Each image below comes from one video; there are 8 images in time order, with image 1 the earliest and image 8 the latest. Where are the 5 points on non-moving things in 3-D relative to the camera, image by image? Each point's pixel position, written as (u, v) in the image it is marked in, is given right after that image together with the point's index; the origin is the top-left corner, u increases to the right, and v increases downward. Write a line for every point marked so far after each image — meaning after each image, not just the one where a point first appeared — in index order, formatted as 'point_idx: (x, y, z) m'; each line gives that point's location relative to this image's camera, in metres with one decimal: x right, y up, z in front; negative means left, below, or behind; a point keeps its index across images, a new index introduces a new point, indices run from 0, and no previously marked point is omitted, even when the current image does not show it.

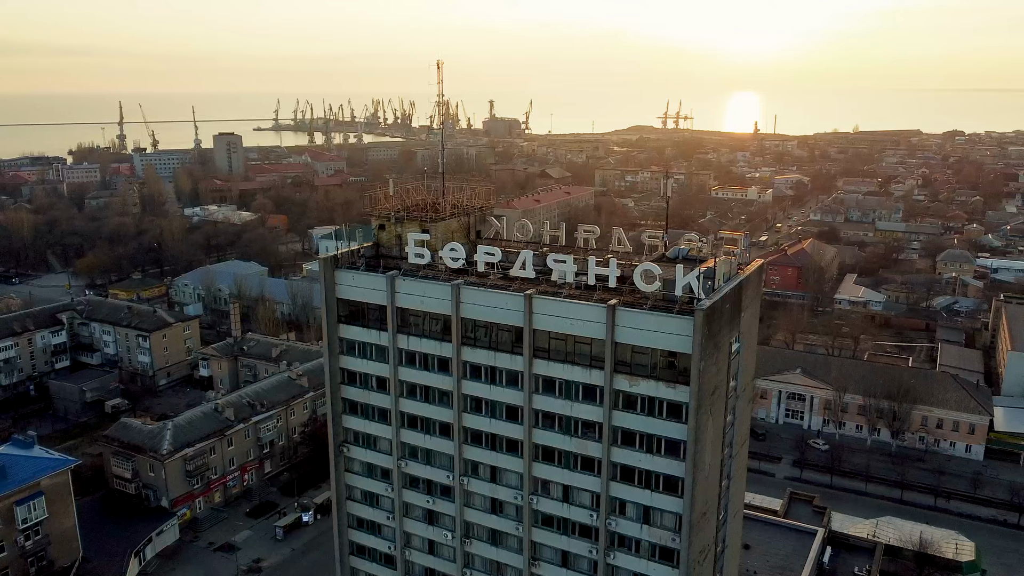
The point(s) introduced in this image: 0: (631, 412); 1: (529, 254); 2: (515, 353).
0: (+2.7, -2.8, +18.5) m
1: (+0.5, +0.8, +19.7) m
2: (+0.1, -1.6, +19.8) m
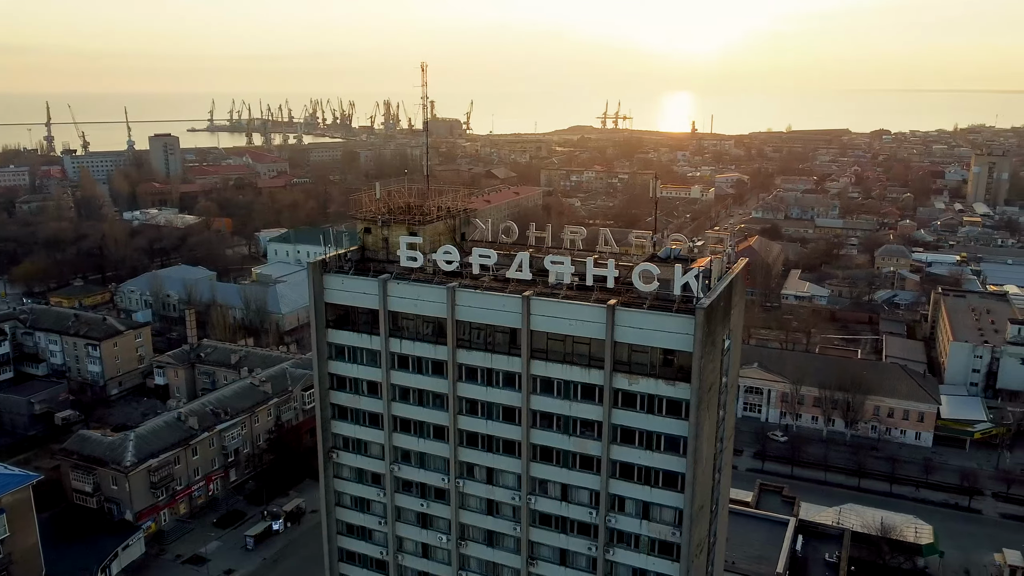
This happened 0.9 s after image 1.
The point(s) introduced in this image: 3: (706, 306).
0: (+2.7, -2.8, +18.8) m
1: (+0.4, +0.8, +19.9) m
2: (0.0, -1.6, +19.9) m
3: (+4.1, -0.4, +17.5) m
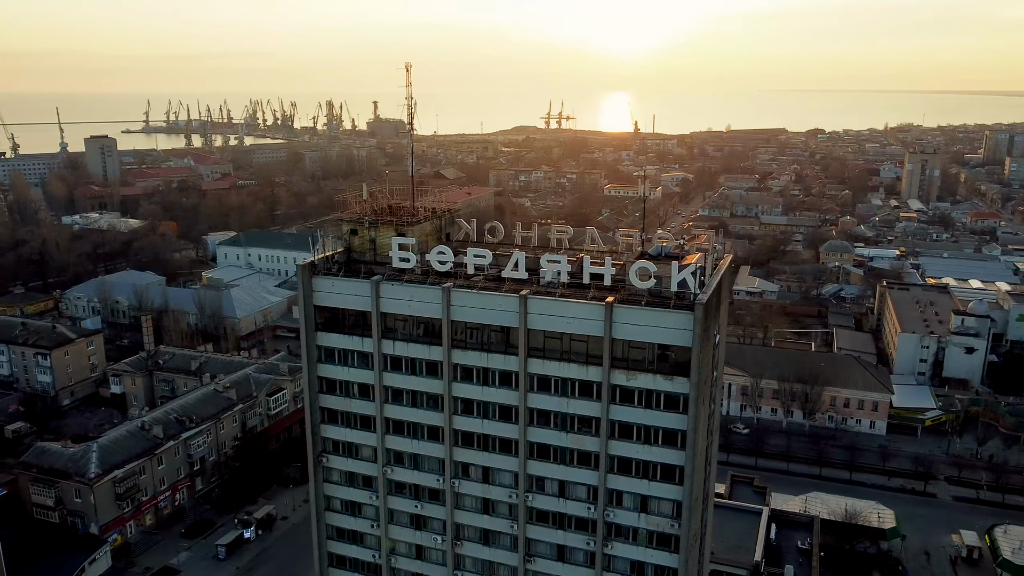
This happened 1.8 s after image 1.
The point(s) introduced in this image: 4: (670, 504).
0: (+2.7, -2.7, +19.1) m
1: (+0.3, +0.8, +20.0) m
2: (-0.1, -1.6, +20.0) m
3: (+4.1, -0.3, +17.9) m
4: (+3.7, -5.0, +19.4) m
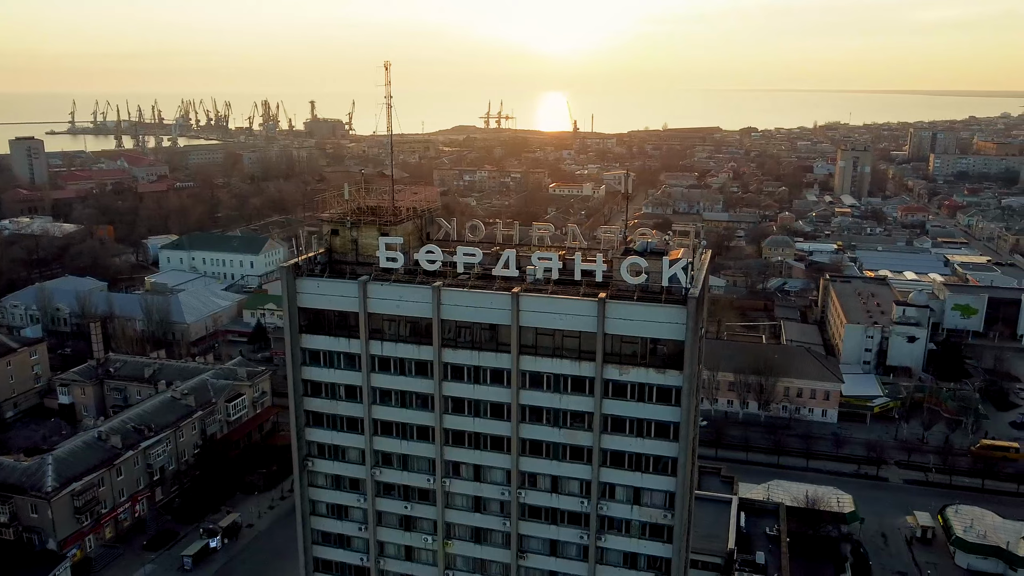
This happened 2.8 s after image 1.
0: (+2.5, -2.6, +19.4) m
1: (0.0, +0.8, +20.1) m
2: (-0.3, -1.5, +20.1) m
3: (+4.1, -0.2, +18.3) m
4: (+3.6, -4.9, +19.7) m
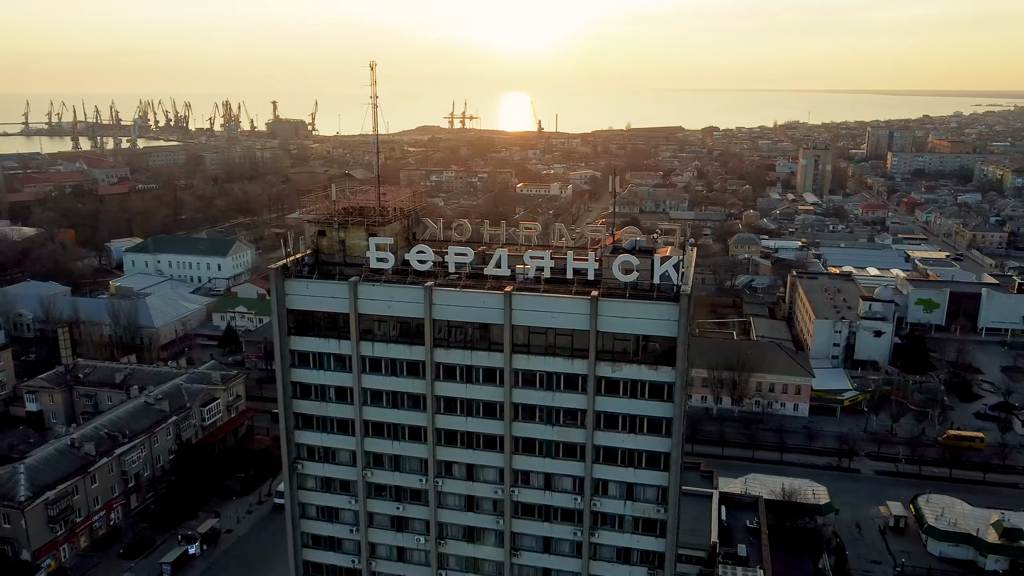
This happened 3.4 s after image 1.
0: (+2.4, -2.6, +19.6) m
1: (-0.2, +0.9, +20.2) m
2: (-0.5, -1.5, +20.2) m
3: (+3.9, -0.1, +18.5) m
4: (+3.4, -4.8, +20.0) m
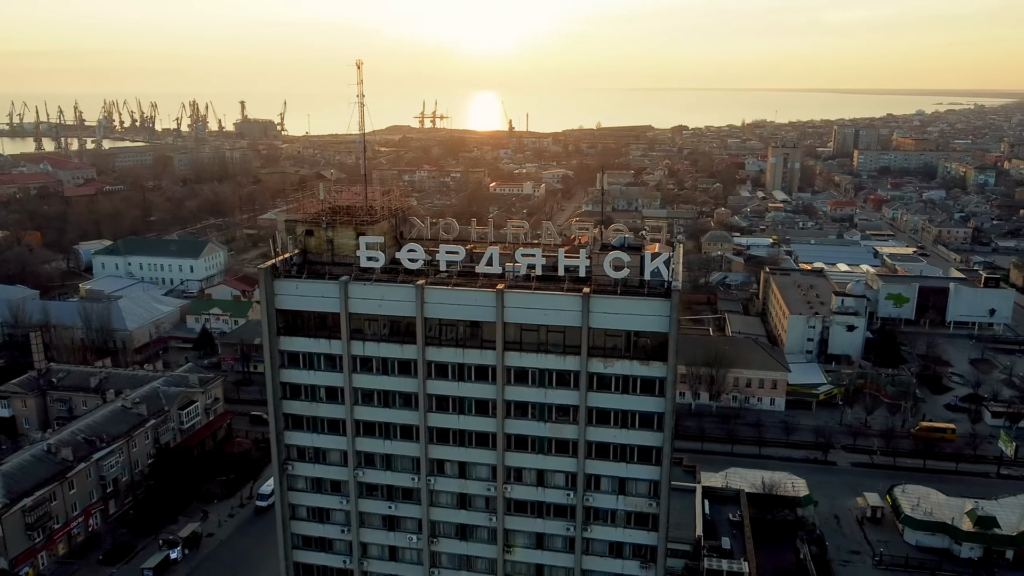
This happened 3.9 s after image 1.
0: (+2.2, -2.5, +19.8) m
1: (-0.4, +0.9, +20.3) m
2: (-0.7, -1.5, +20.2) m
3: (+3.8, 0.0, +18.7) m
4: (+3.3, -4.8, +20.2) m
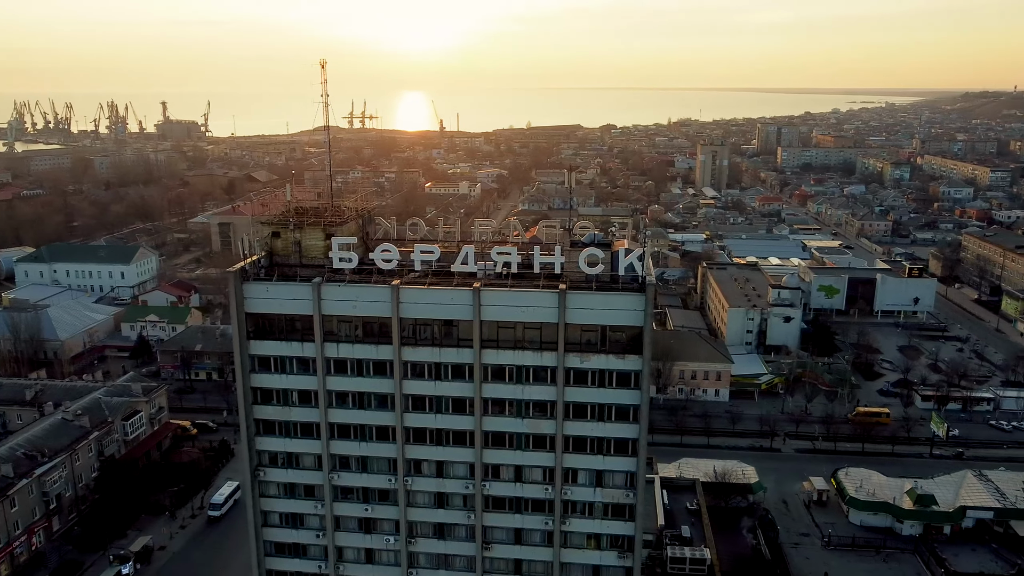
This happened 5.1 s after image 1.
0: (+1.7, -2.4, +20.1) m
1: (-1.1, +1.0, +20.4) m
2: (-1.3, -1.4, +20.3) m
3: (+3.3, +0.1, +19.2) m
4: (+2.7, -4.6, +20.6) m
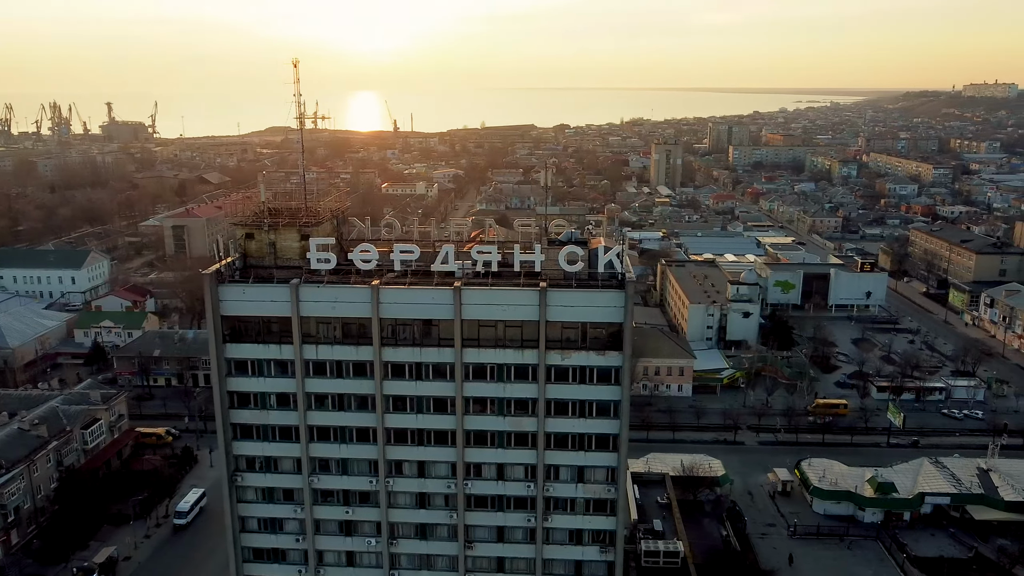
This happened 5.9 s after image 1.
0: (+1.2, -2.3, +20.2) m
1: (-1.6, +1.0, +20.4) m
2: (-1.7, -1.4, +20.3) m
3: (+2.8, +0.2, +19.4) m
4: (+2.3, -4.6, +20.8) m
